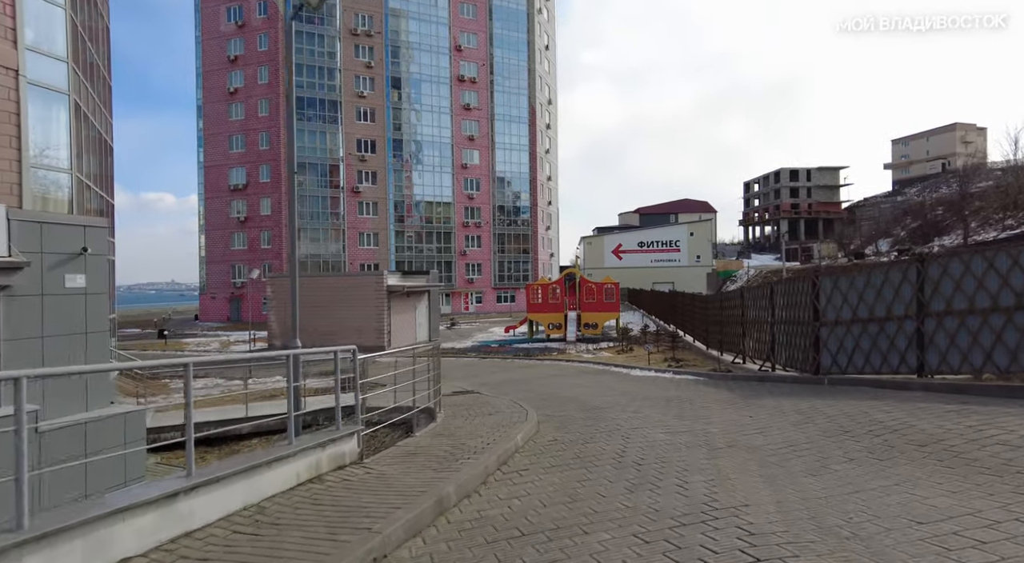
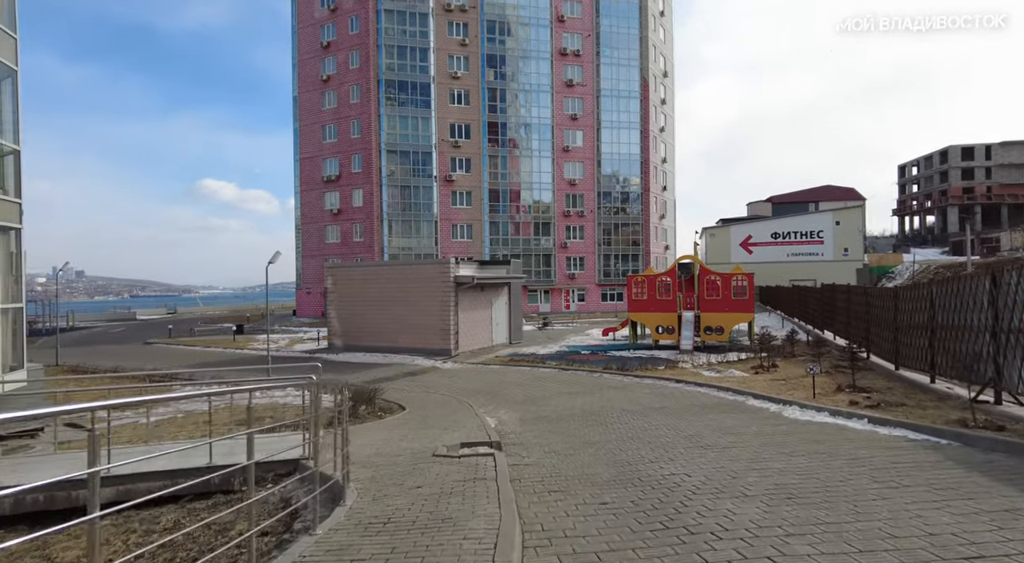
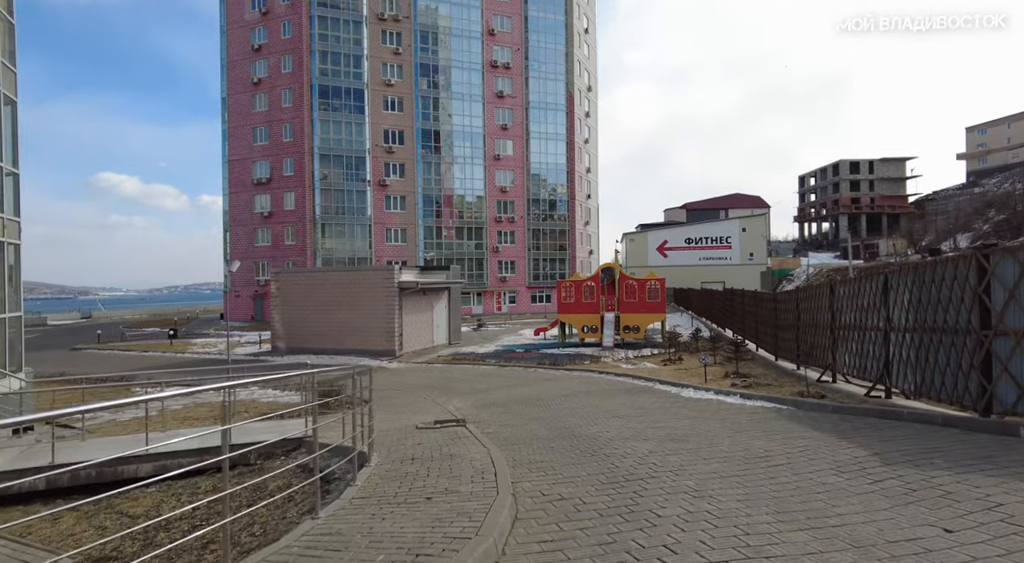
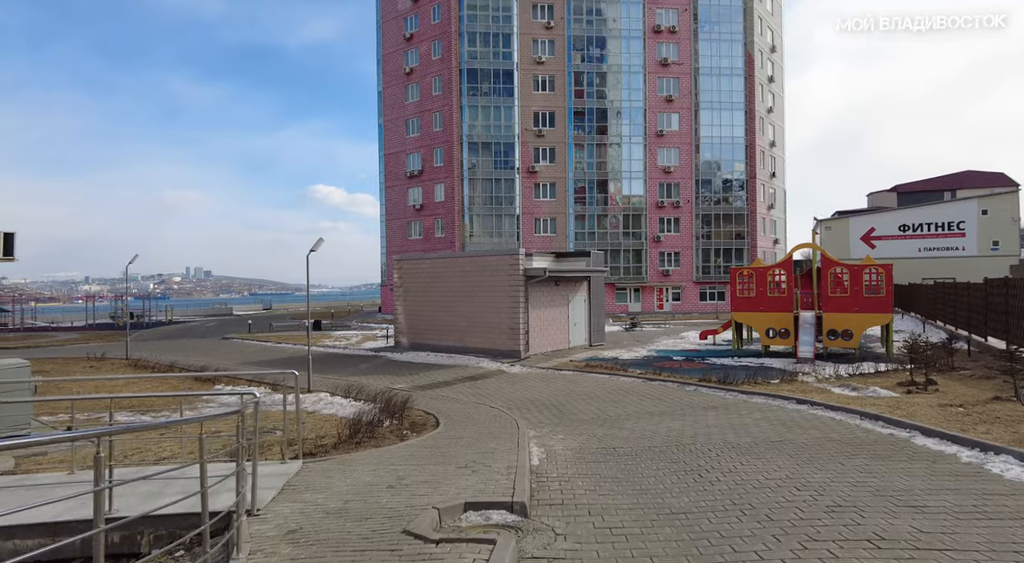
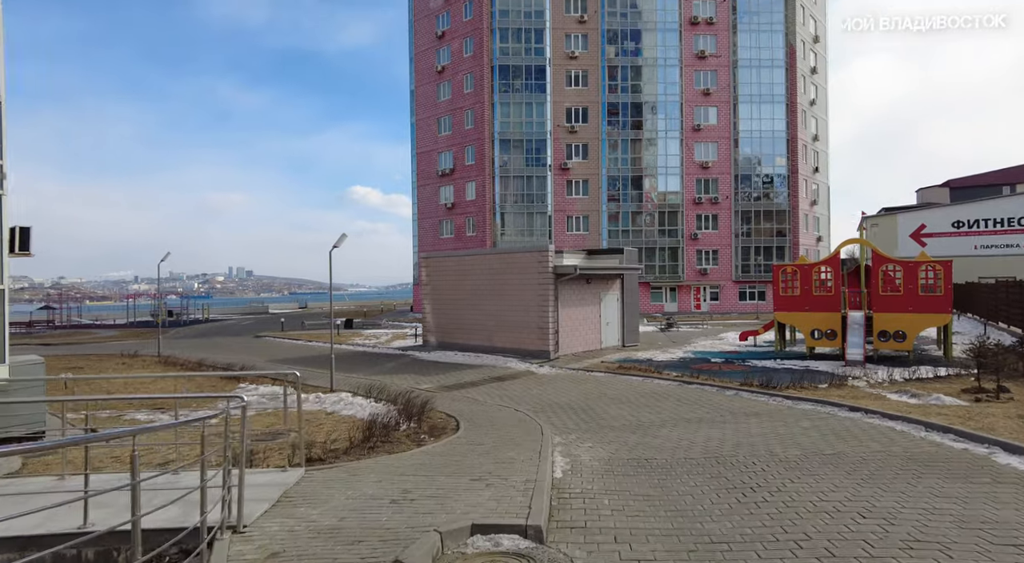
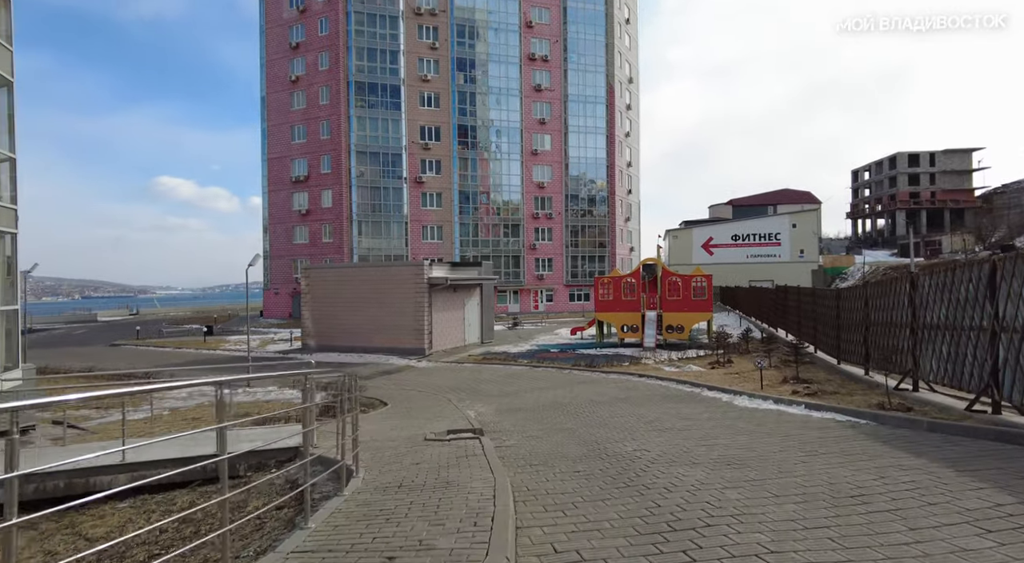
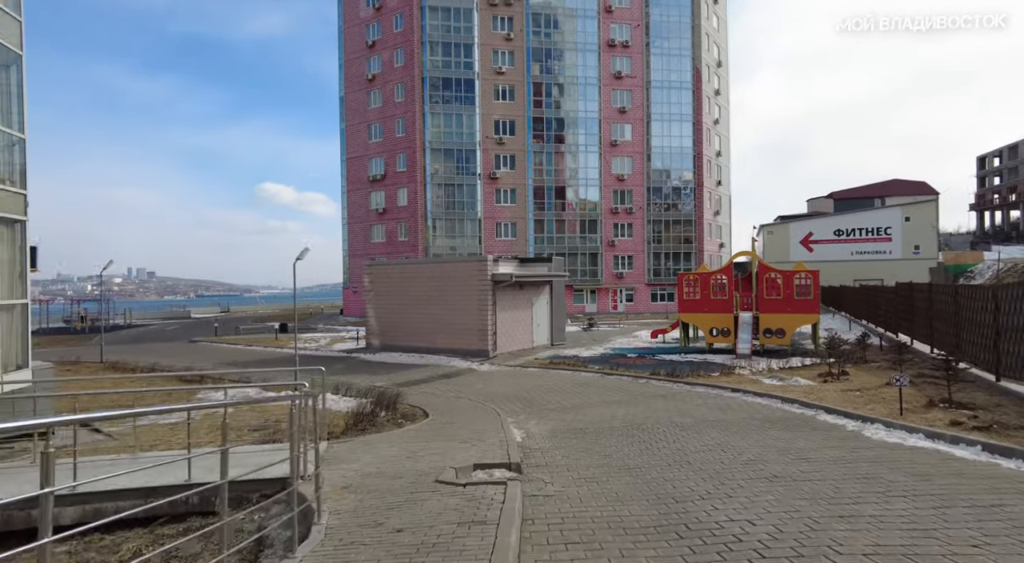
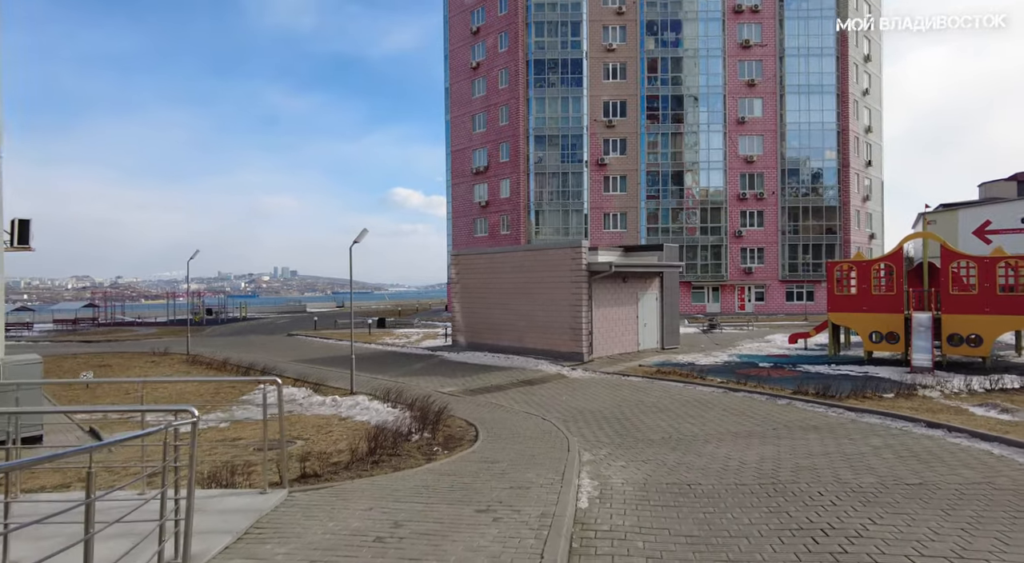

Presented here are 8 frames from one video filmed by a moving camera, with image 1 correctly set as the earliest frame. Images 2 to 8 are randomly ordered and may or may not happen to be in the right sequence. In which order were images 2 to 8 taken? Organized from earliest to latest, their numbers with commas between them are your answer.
3, 6, 2, 7, 4, 5, 8
